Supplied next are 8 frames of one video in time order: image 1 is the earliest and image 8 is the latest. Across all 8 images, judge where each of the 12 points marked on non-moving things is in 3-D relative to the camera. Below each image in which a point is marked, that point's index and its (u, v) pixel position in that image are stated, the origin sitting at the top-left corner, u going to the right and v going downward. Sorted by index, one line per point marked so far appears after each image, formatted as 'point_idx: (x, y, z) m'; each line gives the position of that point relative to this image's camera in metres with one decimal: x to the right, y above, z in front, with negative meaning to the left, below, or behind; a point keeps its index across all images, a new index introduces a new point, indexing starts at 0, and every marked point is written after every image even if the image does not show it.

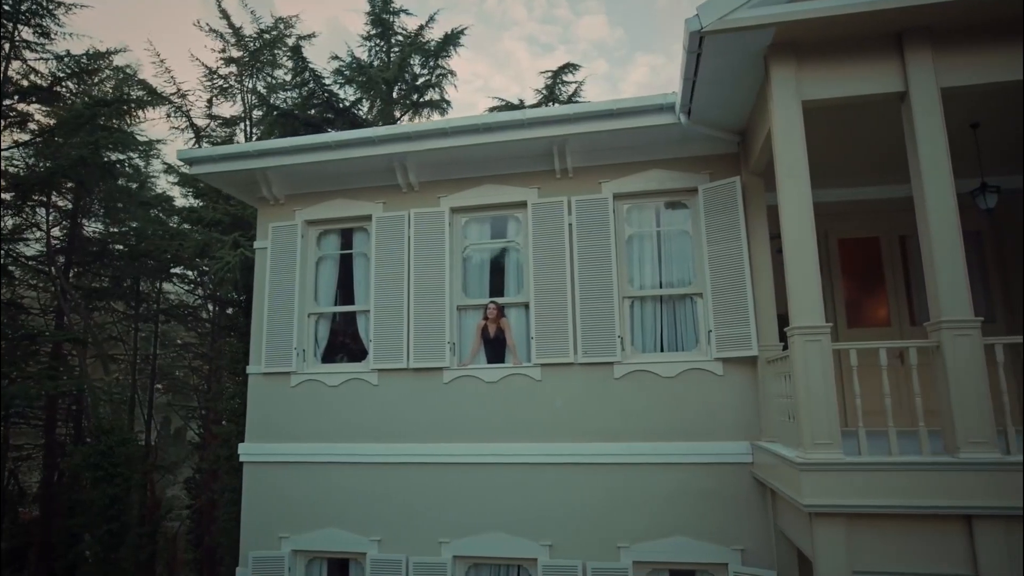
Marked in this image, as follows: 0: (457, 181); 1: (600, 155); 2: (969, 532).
0: (-0.6, +1.1, +6.8) m
1: (+0.9, +1.3, +6.4) m
2: (+2.8, -1.5, +4.0) m
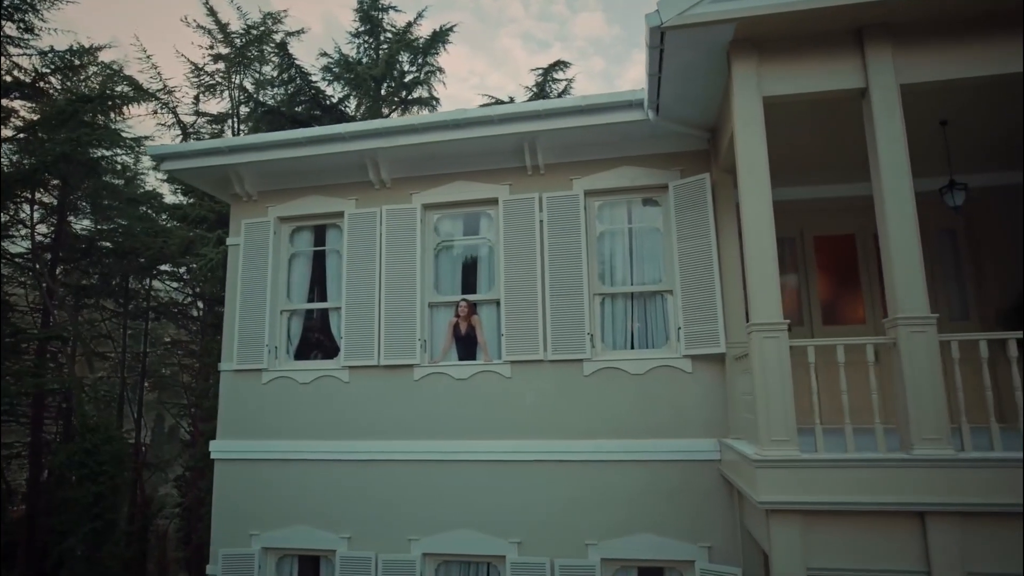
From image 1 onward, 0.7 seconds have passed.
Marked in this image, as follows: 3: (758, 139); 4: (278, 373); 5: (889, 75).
0: (-0.9, +1.2, +6.8) m
1: (+0.6, +1.4, +6.4) m
2: (+2.5, -1.5, +4.0) m
3: (+1.7, +1.1, +4.5) m
4: (-2.5, -0.9, +6.7) m
5: (+2.6, +1.5, +4.4) m
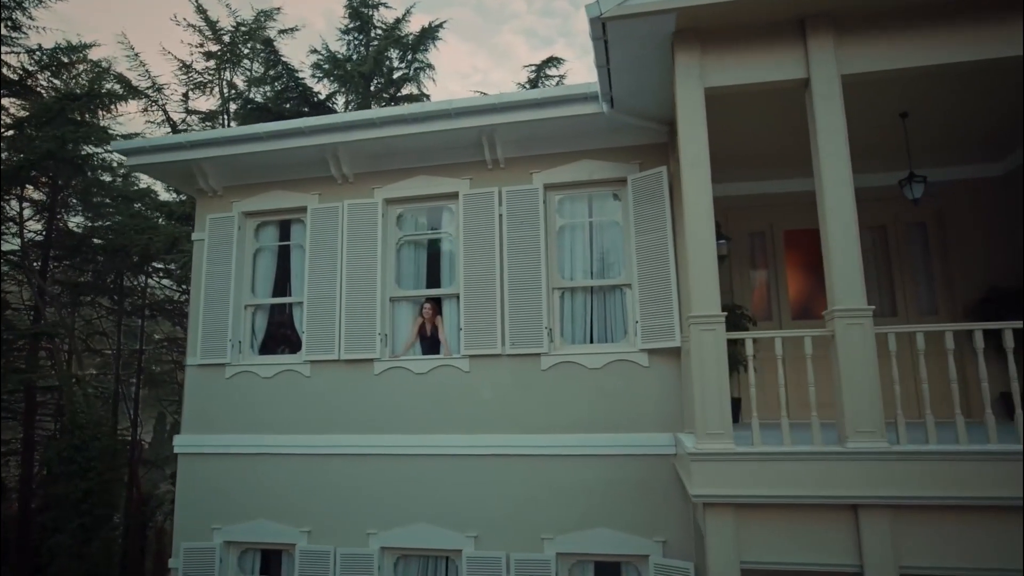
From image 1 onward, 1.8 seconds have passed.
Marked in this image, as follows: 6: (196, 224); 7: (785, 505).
0: (-1.3, +1.2, +6.8) m
1: (+0.2, +1.4, +6.4) m
2: (+2.1, -1.4, +3.9) m
3: (+1.3, +1.1, +4.5) m
4: (-2.9, -0.8, +6.8) m
5: (+2.2, +1.5, +4.4) m
6: (-3.6, +0.7, +7.2) m
7: (+1.7, -1.4, +4.0) m
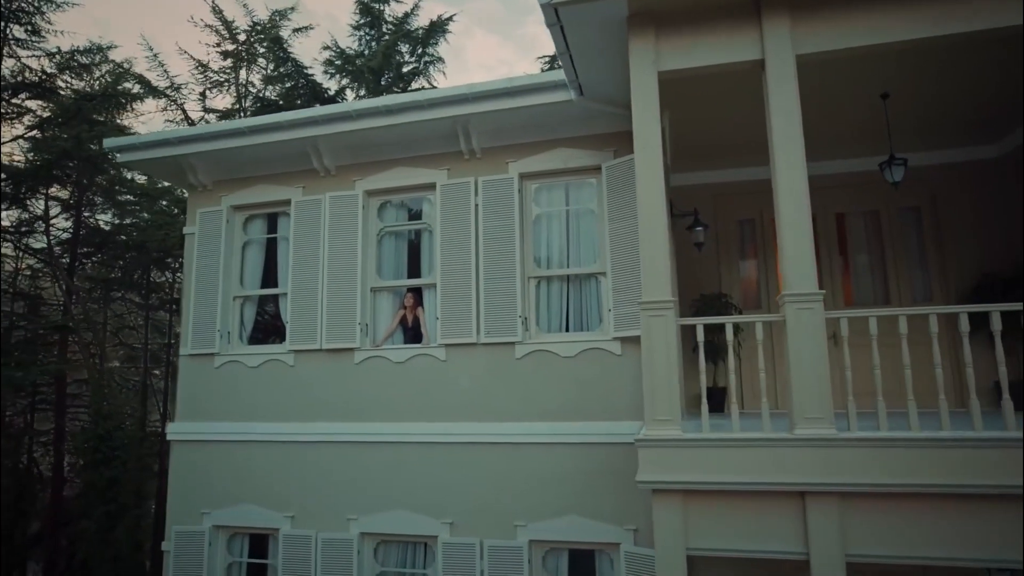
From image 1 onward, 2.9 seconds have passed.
0: (-1.5, +1.3, +6.9) m
1: (-0.1, +1.5, +6.4) m
2: (+1.8, -1.3, +3.9) m
3: (+1.0, +1.2, +4.5) m
4: (-3.1, -0.8, +6.9) m
5: (+1.8, +1.6, +4.3) m
6: (-3.8, +0.8, +7.4) m
7: (+1.4, -1.3, +4.0) m
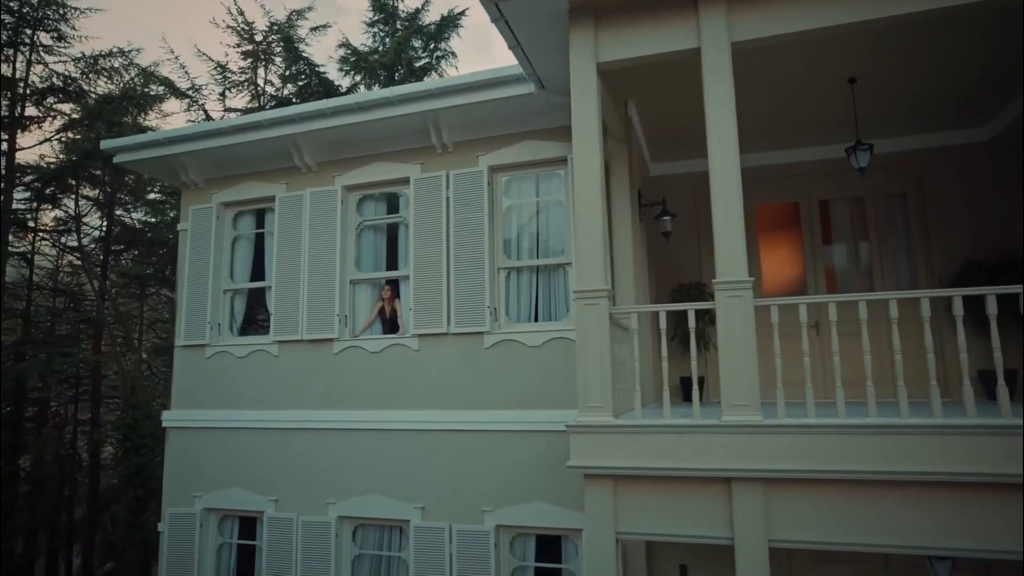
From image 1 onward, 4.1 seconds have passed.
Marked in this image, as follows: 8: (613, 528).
0: (-1.8, +1.4, +7.0) m
1: (-0.4, +1.6, +6.5) m
2: (+1.3, -1.3, +3.9) m
3: (+0.6, +1.3, +4.5) m
4: (-3.3, -0.7, +7.2) m
5: (+1.4, +1.7, +4.3) m
6: (-4.0, +0.9, +7.7) m
7: (+1.0, -1.2, +4.0) m
8: (+0.6, -1.5, +4.1) m
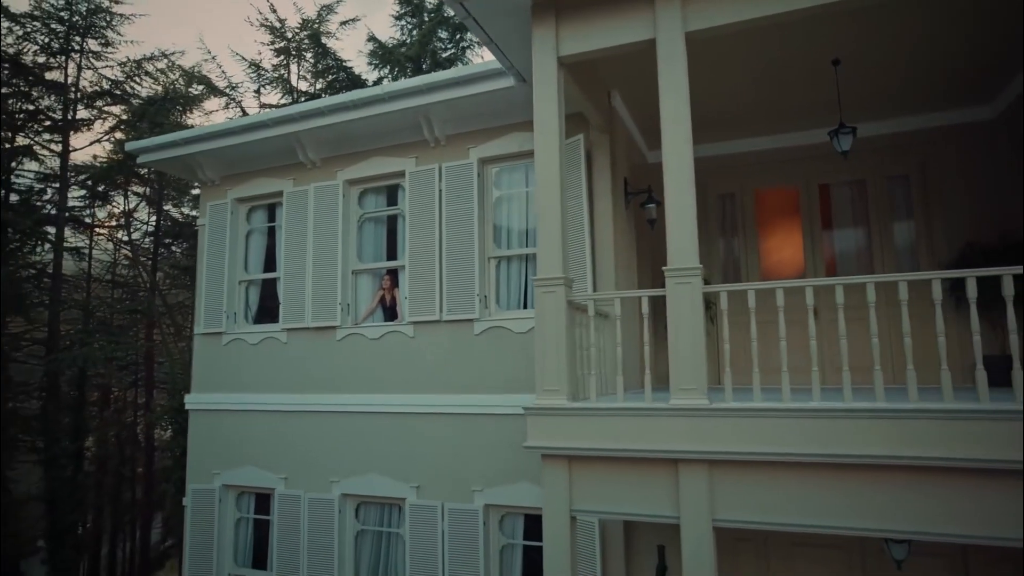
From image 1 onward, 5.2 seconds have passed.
0: (-1.9, +1.5, +7.3) m
1: (-0.5, +1.7, +6.7) m
2: (+1.0, -1.2, +4.0) m
3: (+0.3, +1.4, +4.6) m
4: (-3.4, -0.6, +7.7) m
5: (+1.1, +1.8, +4.3) m
6: (-4.0, +1.0, +8.2) m
7: (+0.7, -1.1, +4.2) m
8: (+0.4, -1.4, +4.3) m
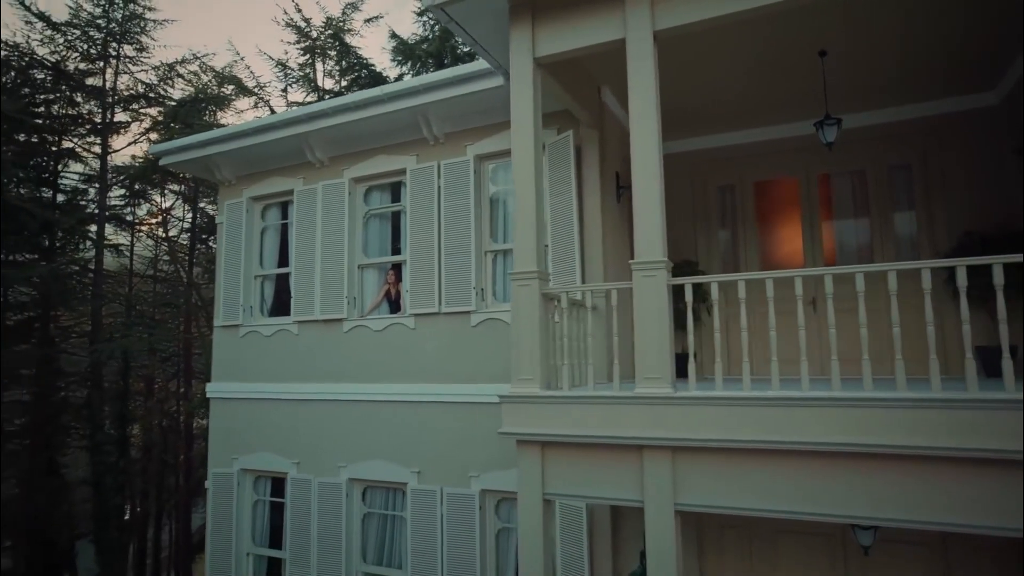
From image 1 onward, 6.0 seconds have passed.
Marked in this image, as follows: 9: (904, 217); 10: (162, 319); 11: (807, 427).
0: (-1.9, +1.6, +7.6) m
1: (-0.5, +1.8, +6.9) m
2: (+0.9, -1.1, +4.2) m
3: (+0.1, +1.4, +4.8) m
4: (-3.3, -0.5, +8.1) m
5: (+0.9, +1.8, +4.5) m
6: (-4.0, +1.1, +8.6) m
7: (+0.5, -1.1, +4.3) m
8: (+0.2, -1.4, +4.5) m
9: (+4.2, +0.8, +6.9) m
10: (-3.8, -0.3, +6.8) m
11: (+1.8, -0.8, +3.9) m
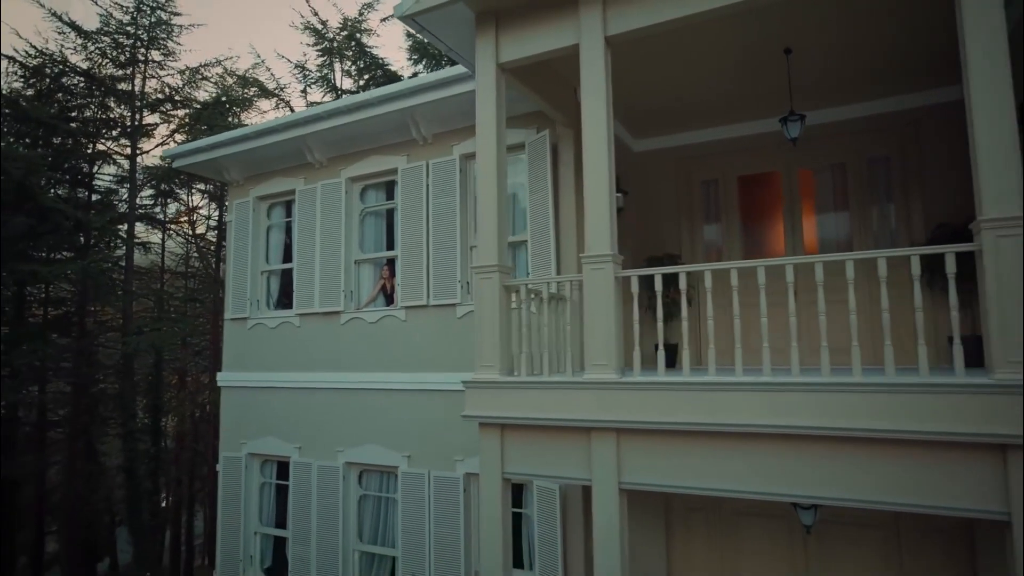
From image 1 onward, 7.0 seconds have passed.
0: (-2.0, +1.7, +8.0) m
1: (-0.7, +1.9, +7.2) m
2: (+0.6, -1.1, +4.5) m
3: (-0.1, +1.5, +5.1) m
4: (-3.4, -0.4, +8.6) m
5: (+0.6, +1.9, +4.7) m
6: (-4.1, +1.1, +9.1) m
7: (+0.2, -1.0, +4.6) m
8: (-0.1, -1.3, +4.8) m
9: (+4.0, +0.9, +7.0) m
10: (-4.0, -0.2, +7.3) m
11: (+1.5, -0.8, +4.1) m
